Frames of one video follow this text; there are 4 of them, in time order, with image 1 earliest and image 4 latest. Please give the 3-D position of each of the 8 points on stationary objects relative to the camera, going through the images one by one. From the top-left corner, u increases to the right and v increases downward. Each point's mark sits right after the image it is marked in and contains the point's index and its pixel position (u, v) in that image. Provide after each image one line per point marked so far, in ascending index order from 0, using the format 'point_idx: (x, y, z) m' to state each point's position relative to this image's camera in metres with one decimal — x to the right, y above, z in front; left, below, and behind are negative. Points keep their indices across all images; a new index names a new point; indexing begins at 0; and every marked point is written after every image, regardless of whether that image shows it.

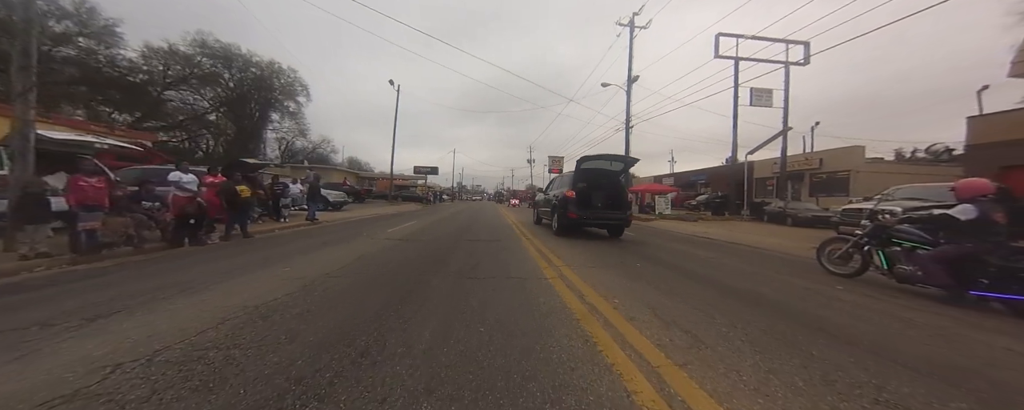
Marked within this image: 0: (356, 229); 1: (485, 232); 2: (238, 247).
0: (-8.0, -1.2, +13.0) m
1: (-2.0, -1.6, +17.3) m
2: (-8.2, -1.2, +7.8) m
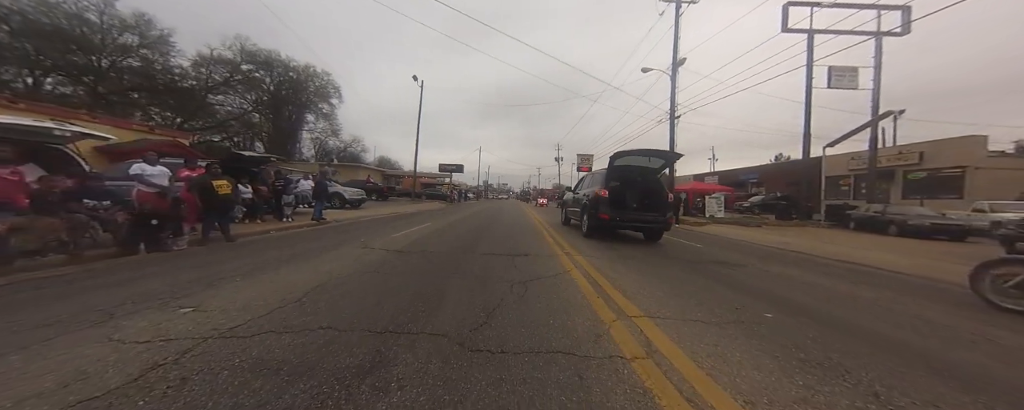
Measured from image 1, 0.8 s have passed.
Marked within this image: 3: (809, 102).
0: (-6.8, -1.1, +11.8) m
1: (-0.4, -1.6, +15.5) m
2: (-7.4, -1.1, +6.6) m
3: (+21.8, +7.5, +19.0) m
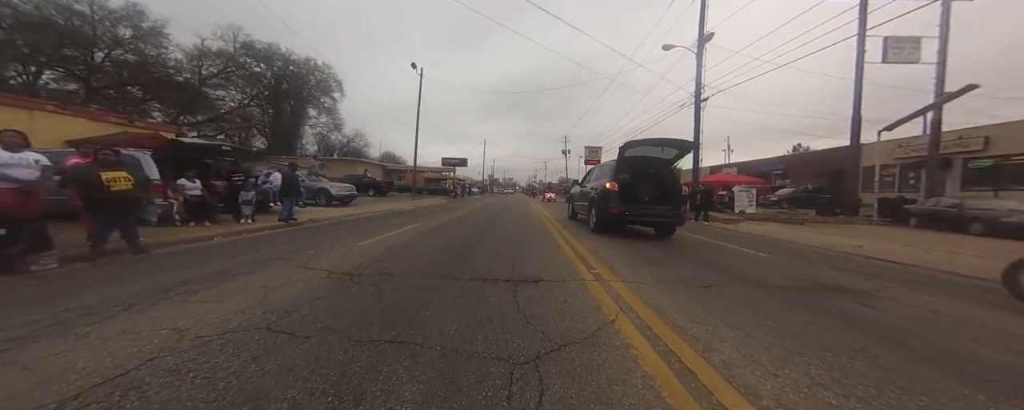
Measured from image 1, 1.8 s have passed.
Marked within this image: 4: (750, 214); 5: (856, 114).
0: (-6.6, -1.0, +10.1) m
1: (-0.1, -1.3, +13.6) m
2: (-7.4, -1.1, +4.8) m
3: (+22.1, +8.0, +16.5) m
4: (+16.5, -0.6, +18.0) m
5: (+21.9, +5.8, +16.5) m
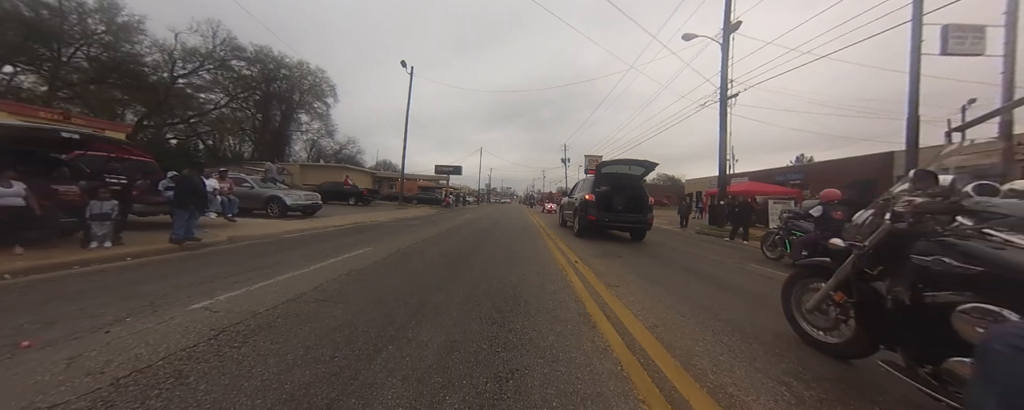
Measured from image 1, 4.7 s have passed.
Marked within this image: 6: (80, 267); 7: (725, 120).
0: (-6.9, -1.4, +7.2) m
1: (-0.4, -1.9, +10.8) m
2: (-7.6, -1.4, +2.0) m
3: (+21.8, +7.1, +14.1) m
4: (+16.2, -1.4, +15.3) m
5: (+21.7, +4.9, +14.1) m
6: (-8.7, -1.1, +5.2) m
7: (+13.3, +5.3, +16.3) m
